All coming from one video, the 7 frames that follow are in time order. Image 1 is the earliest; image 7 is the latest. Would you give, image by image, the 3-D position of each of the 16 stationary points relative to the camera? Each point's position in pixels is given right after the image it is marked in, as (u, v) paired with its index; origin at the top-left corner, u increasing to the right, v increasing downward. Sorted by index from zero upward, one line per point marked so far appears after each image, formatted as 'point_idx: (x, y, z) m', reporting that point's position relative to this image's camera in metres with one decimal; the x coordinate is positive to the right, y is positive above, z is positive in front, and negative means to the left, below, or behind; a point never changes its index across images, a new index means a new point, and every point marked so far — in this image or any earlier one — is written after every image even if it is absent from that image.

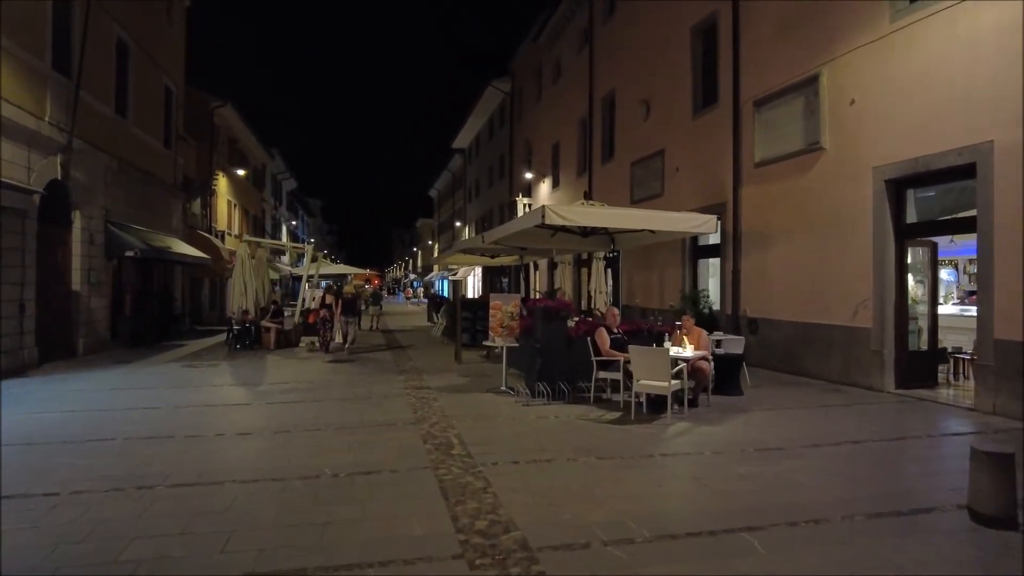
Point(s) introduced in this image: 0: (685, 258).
0: (+4.3, +0.7, +15.9) m
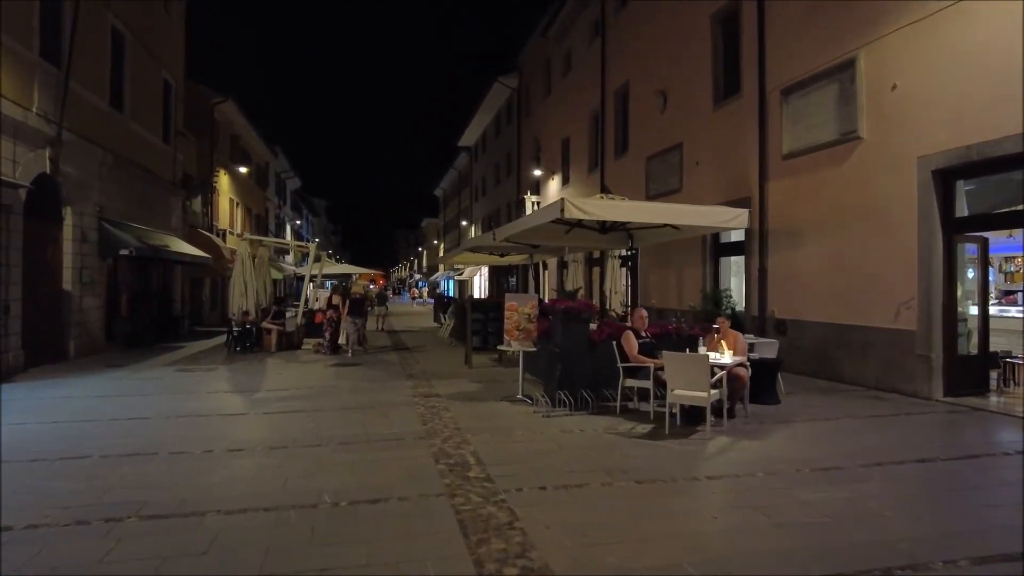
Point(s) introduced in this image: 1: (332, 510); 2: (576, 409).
0: (+4.6, +0.7, +15.2) m
1: (-1.3, -1.6, +4.5) m
2: (+0.8, -1.5, +7.9) m
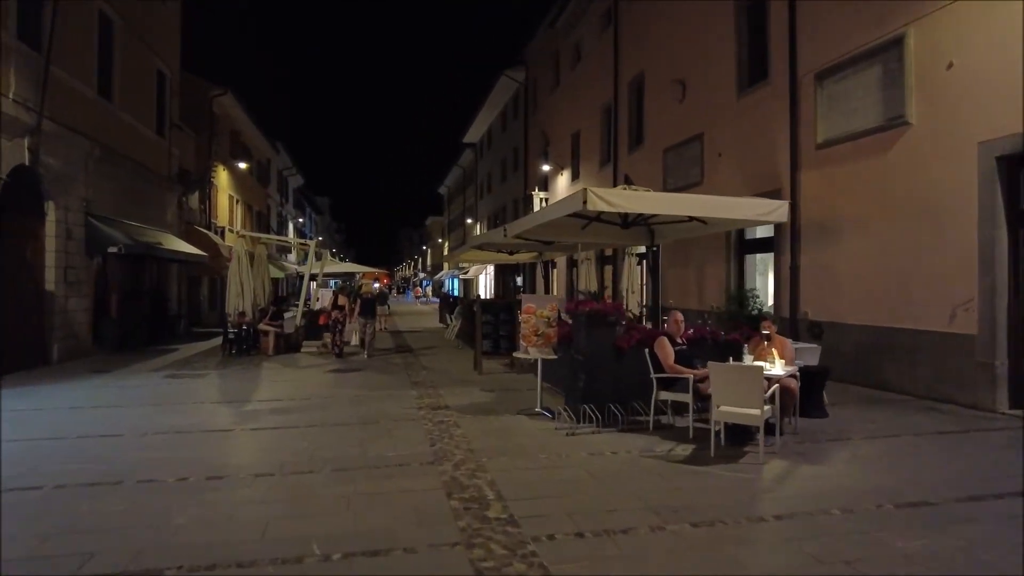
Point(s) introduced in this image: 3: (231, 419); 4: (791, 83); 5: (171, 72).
0: (+4.8, +0.7, +14.3) m
1: (-1.1, -1.6, +3.7) m
2: (+1.0, -1.5, +7.0) m
3: (-3.3, -1.5, +7.7) m
4: (+5.3, +3.9, +12.3) m
5: (-10.3, +6.5, +19.6) m
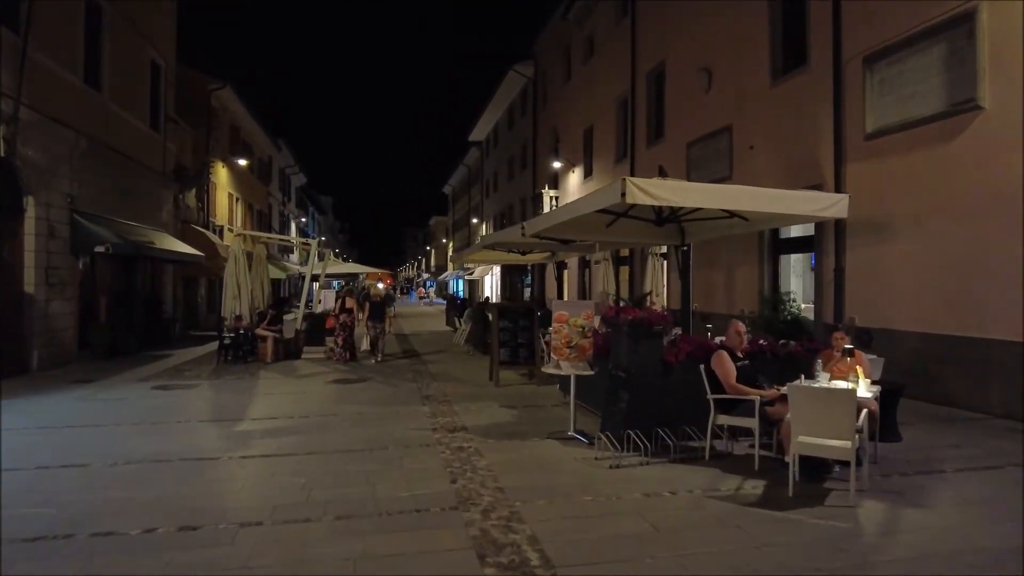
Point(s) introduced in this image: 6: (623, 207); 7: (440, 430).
0: (+5.1, +0.7, +13.2) m
1: (-0.8, -1.6, +2.7) m
2: (+1.3, -1.5, +6.0) m
3: (-3.1, -1.6, +6.7) m
4: (+5.6, +3.8, +11.2) m
5: (-10.0, +6.5, +18.7) m
6: (+1.6, +1.2, +9.5) m
7: (-0.8, -1.5, +6.9) m
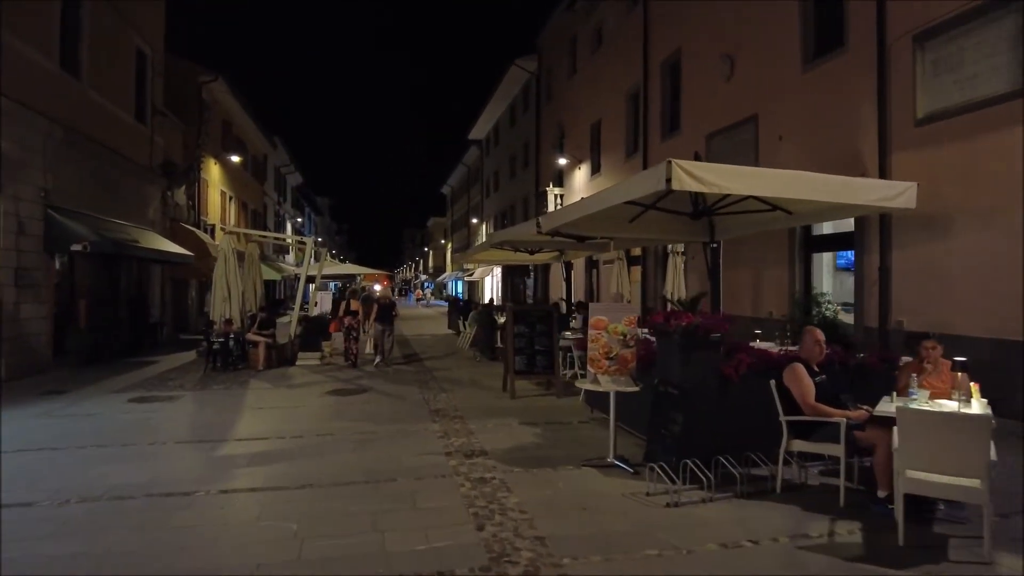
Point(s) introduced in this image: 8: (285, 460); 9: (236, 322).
0: (+5.4, +0.7, +12.3) m
1: (-0.5, -1.6, +1.7) m
2: (+1.5, -1.5, +5.0) m
3: (-2.8, -1.6, +5.7) m
4: (+5.8, +3.8, +10.3) m
5: (-9.8, +6.5, +17.6) m
6: (+1.9, +1.2, +8.5) m
7: (-0.5, -1.5, +5.9) m
8: (-2.1, -1.6, +5.9) m
9: (-5.7, -0.7, +13.4) m
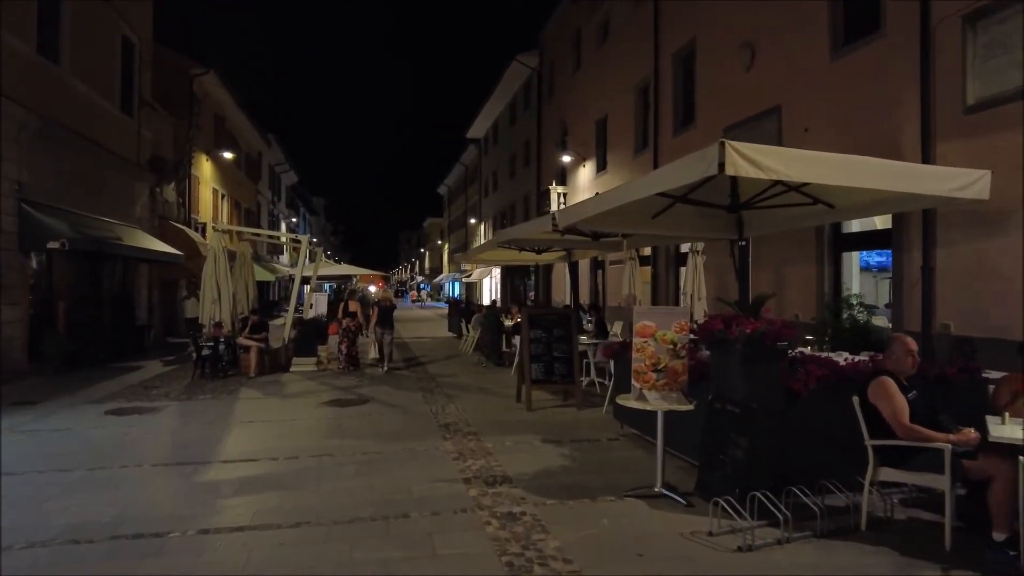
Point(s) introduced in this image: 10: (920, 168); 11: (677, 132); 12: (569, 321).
0: (+5.5, +0.6, +11.5) m
1: (-0.3, -1.6, +0.9) m
2: (+1.8, -1.5, +4.2) m
3: (-2.6, -1.6, +4.9) m
4: (+6.0, +3.8, +9.6) m
5: (-9.6, +6.4, +16.8) m
6: (+2.1, +1.2, +7.7) m
7: (-0.3, -1.5, +5.1) m
8: (-1.9, -1.6, +5.1) m
9: (-5.6, -0.7, +12.6) m
10: (+3.8, +1.1, +6.0) m
11: (+4.3, +4.1, +16.9) m
12: (+0.7, -0.4, +8.4) m
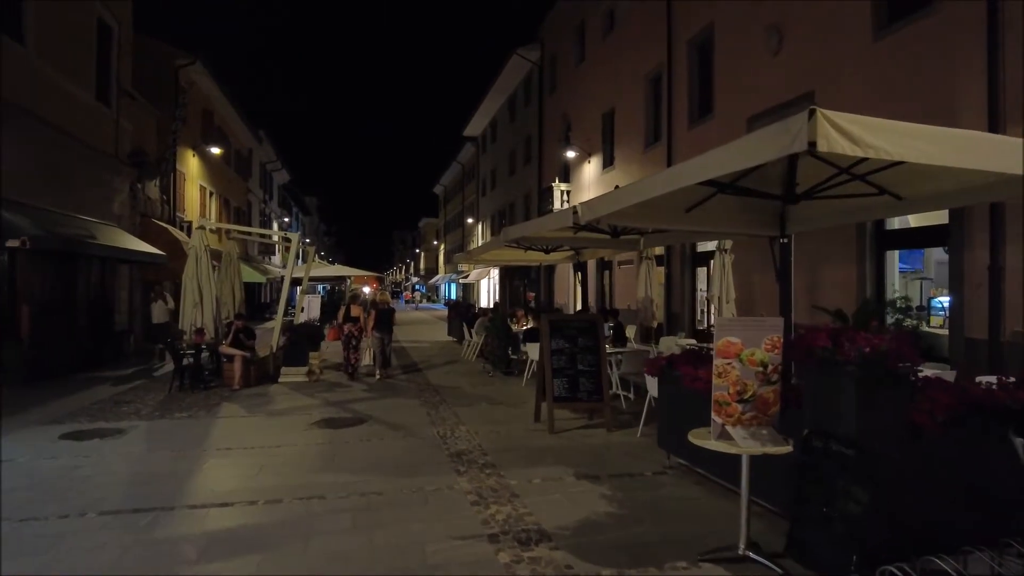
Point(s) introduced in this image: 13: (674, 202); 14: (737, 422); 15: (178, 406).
0: (+5.7, +0.6, +10.5) m
1: (0.0, -1.6, -0.2) m
2: (+2.0, -1.6, +3.2) m
3: (-2.3, -1.6, +3.8) m
4: (+6.2, +3.8, +8.5) m
5: (-9.5, +6.4, +15.6) m
6: (+2.3, +1.1, +6.7) m
7: (0.0, -1.6, +4.0) m
8: (-1.6, -1.6, +4.0) m
9: (-5.4, -0.8, +11.5) m
10: (+4.0, +1.1, +4.9) m
11: (+4.4, +4.1, +15.9) m
12: (+1.0, -0.5, +7.3) m
13: (+1.9, +1.0, +8.0) m
14: (+1.3, -0.7, +3.7) m
15: (-4.8, -1.7, +9.2) m
